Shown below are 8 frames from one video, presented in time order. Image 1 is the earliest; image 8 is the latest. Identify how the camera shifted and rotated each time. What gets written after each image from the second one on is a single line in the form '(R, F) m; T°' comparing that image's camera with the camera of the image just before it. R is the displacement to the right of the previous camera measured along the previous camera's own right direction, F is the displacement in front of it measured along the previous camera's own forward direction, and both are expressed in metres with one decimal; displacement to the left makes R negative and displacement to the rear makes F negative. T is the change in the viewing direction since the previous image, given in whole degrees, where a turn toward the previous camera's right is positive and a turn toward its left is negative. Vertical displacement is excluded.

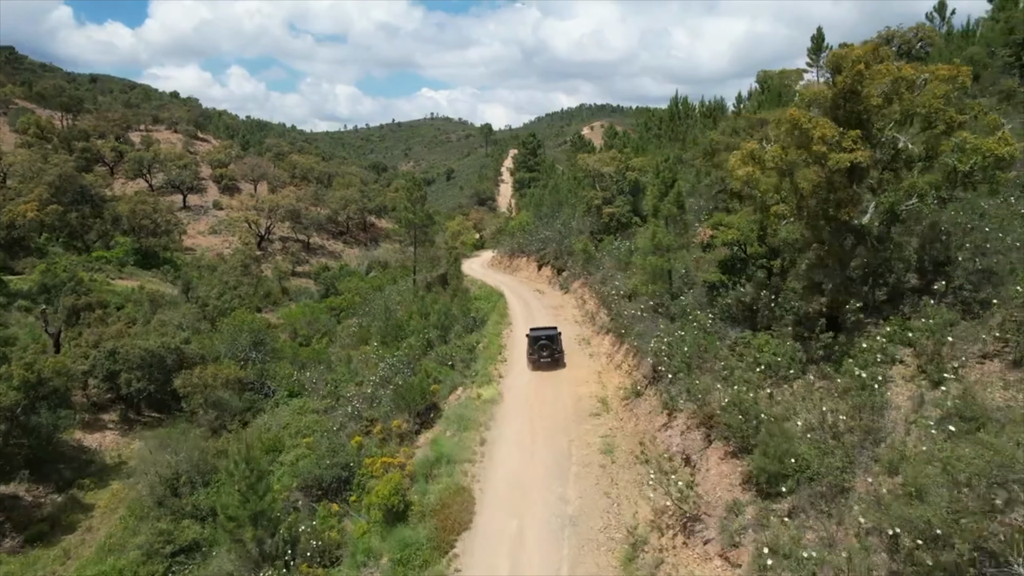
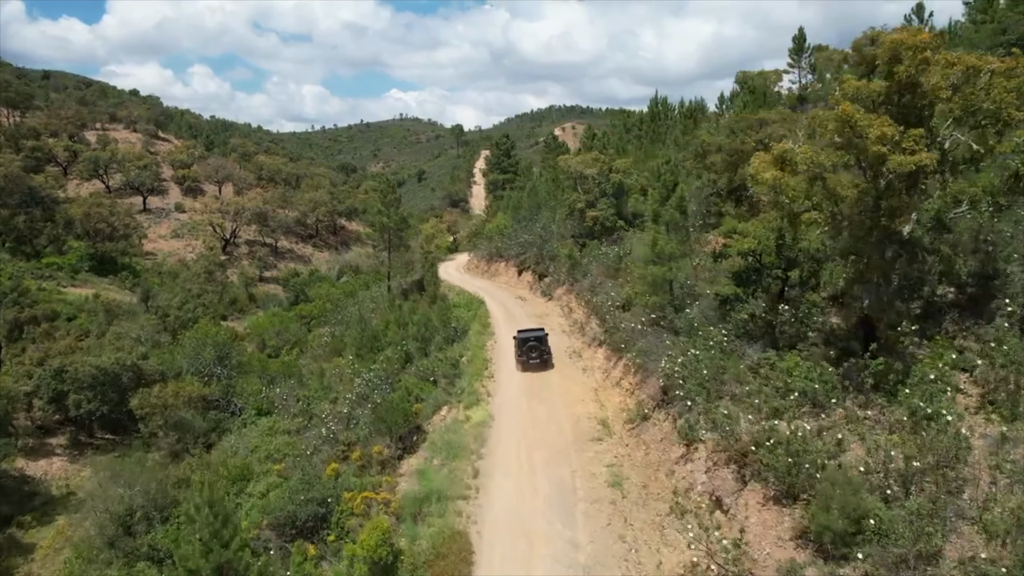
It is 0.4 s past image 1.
(-0.5, +1.5) m; +3°
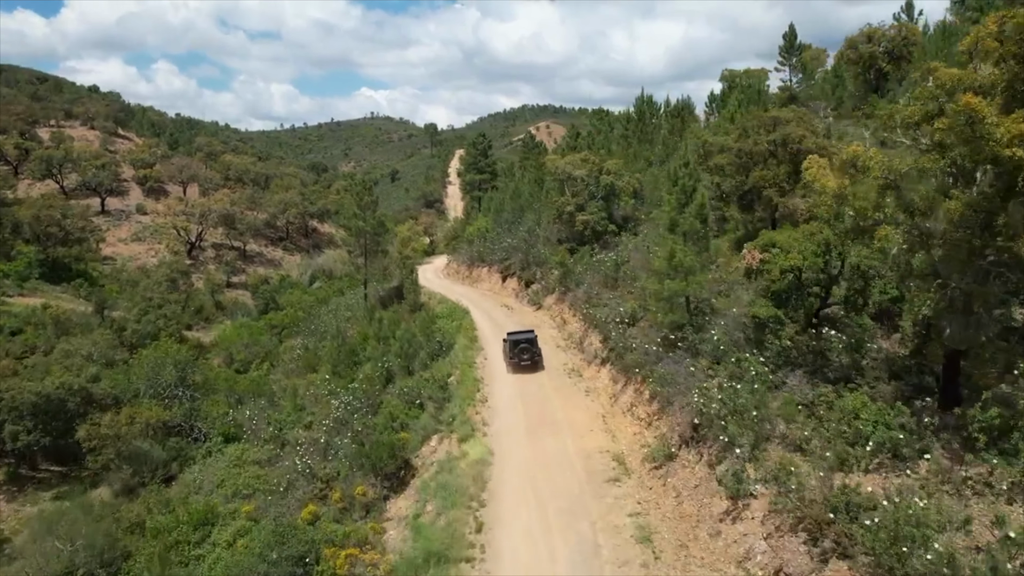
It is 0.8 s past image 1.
(-0.6, +1.9) m; +2°
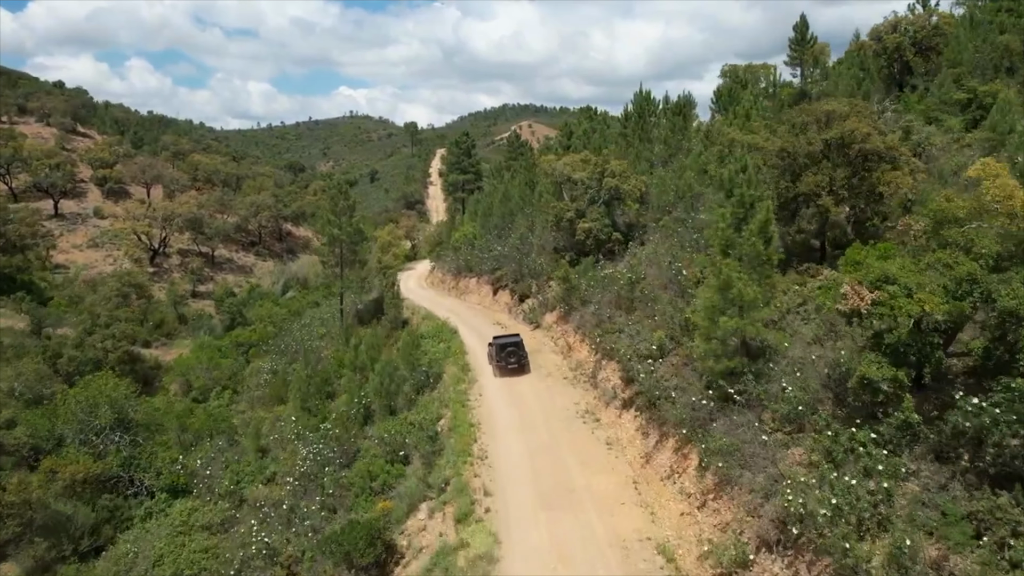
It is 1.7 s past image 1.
(-0.6, +3.4) m; +2°
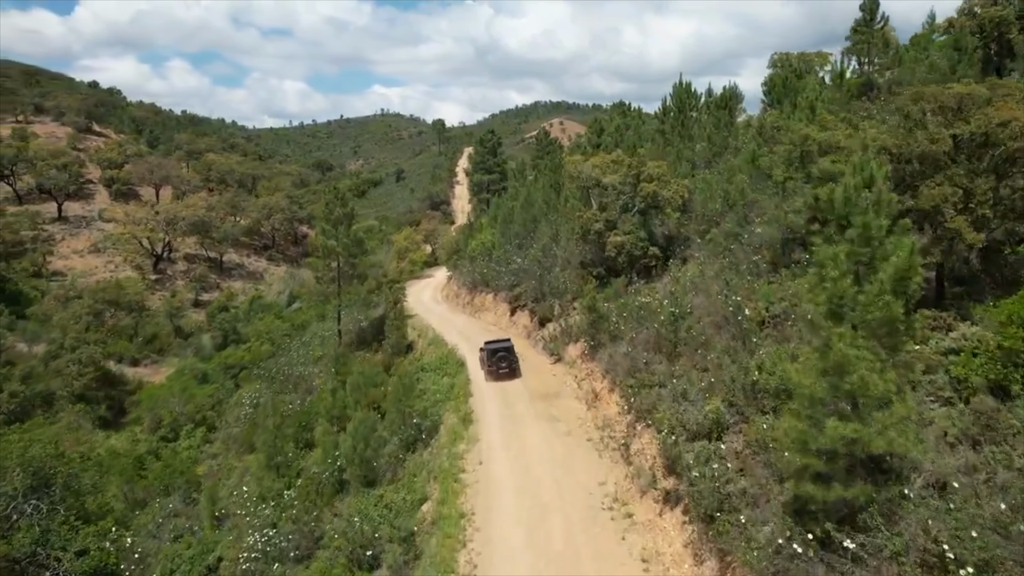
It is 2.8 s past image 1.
(+0.5, +4.3) m; -3°
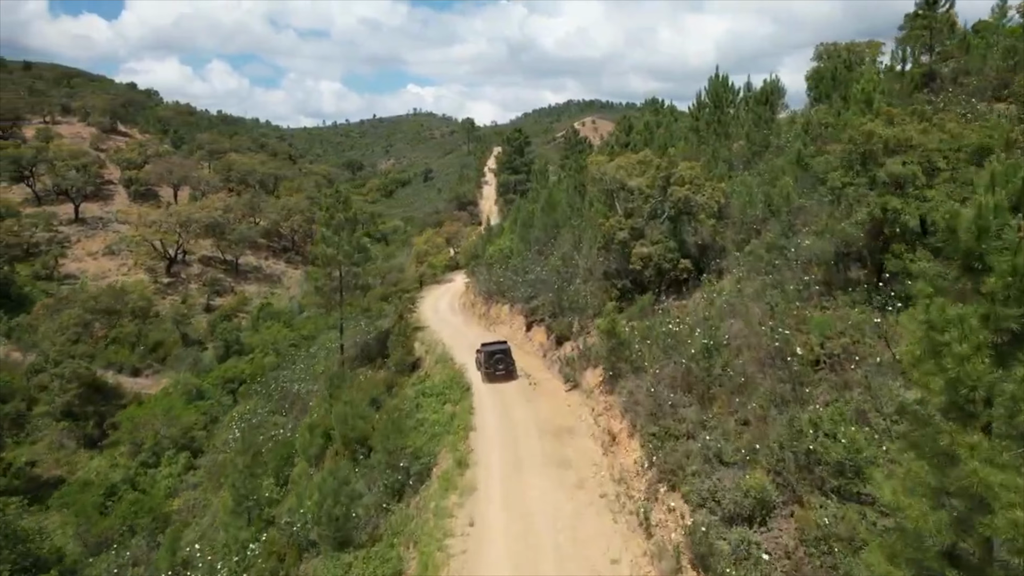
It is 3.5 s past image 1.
(+0.7, +2.6) m; -3°
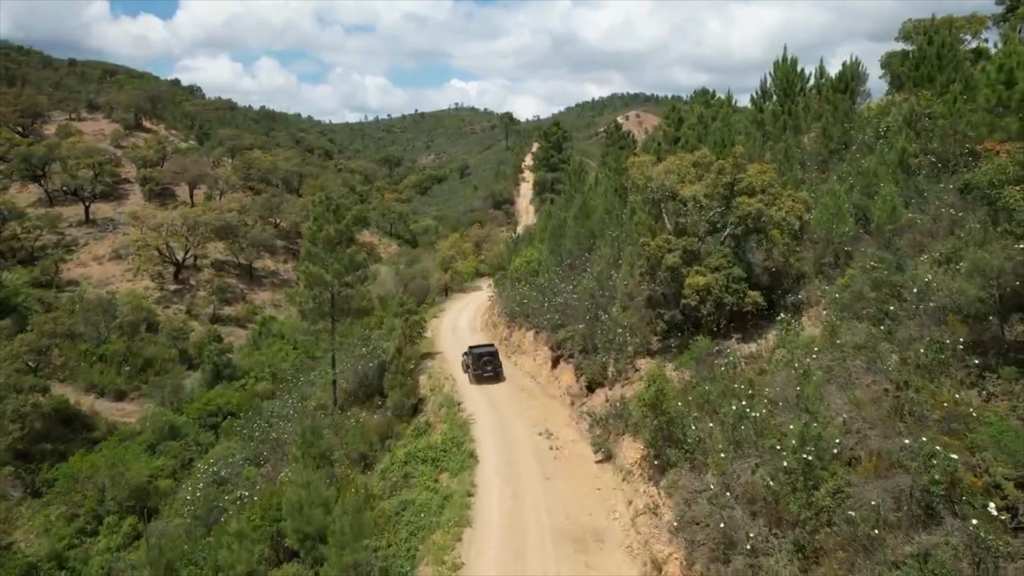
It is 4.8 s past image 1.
(+0.6, +4.8) m; -4°
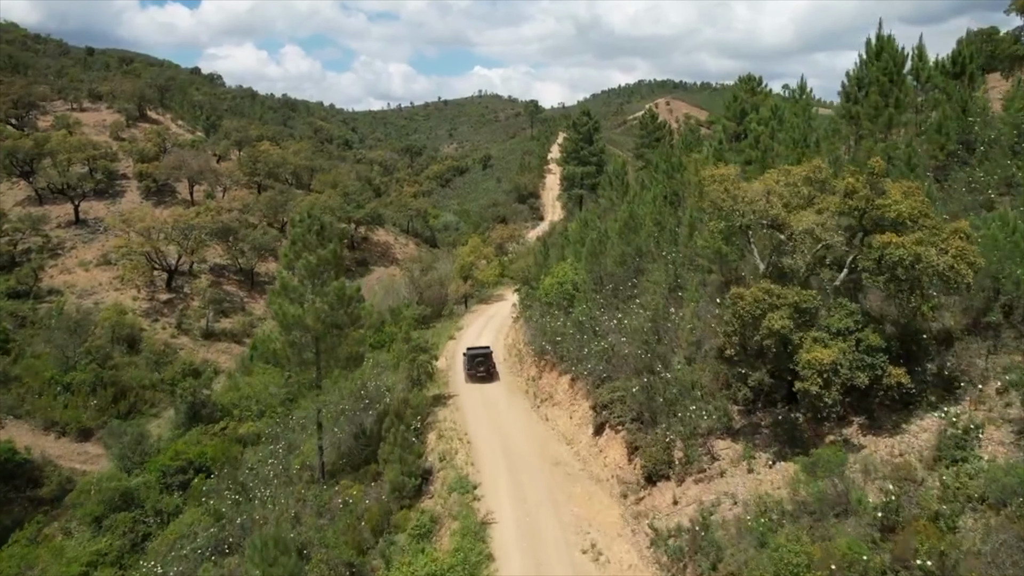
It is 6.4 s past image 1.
(-0.3, +5.1) m; -2°
